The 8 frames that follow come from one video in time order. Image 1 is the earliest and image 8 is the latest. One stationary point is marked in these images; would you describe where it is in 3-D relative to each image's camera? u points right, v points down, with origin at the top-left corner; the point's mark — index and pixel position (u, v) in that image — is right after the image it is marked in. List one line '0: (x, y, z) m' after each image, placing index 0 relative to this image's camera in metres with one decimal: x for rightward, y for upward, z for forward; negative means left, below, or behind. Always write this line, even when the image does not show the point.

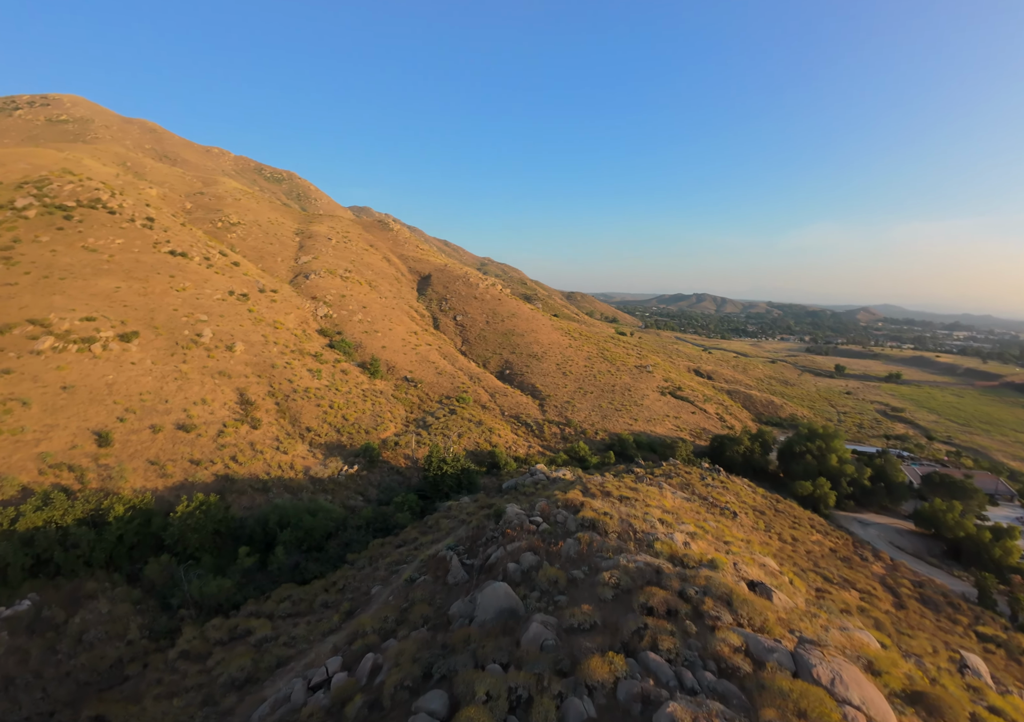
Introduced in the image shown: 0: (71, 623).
0: (-18.1, -10.6, +17.7) m
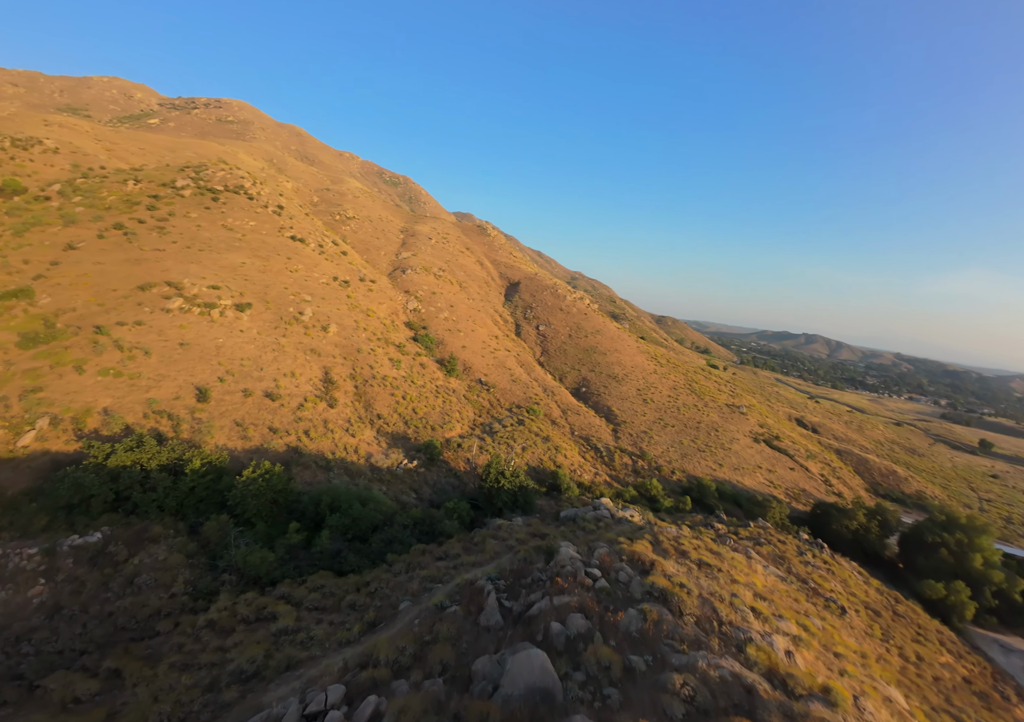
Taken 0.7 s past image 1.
0: (-16.3, -8.6, +18.7) m
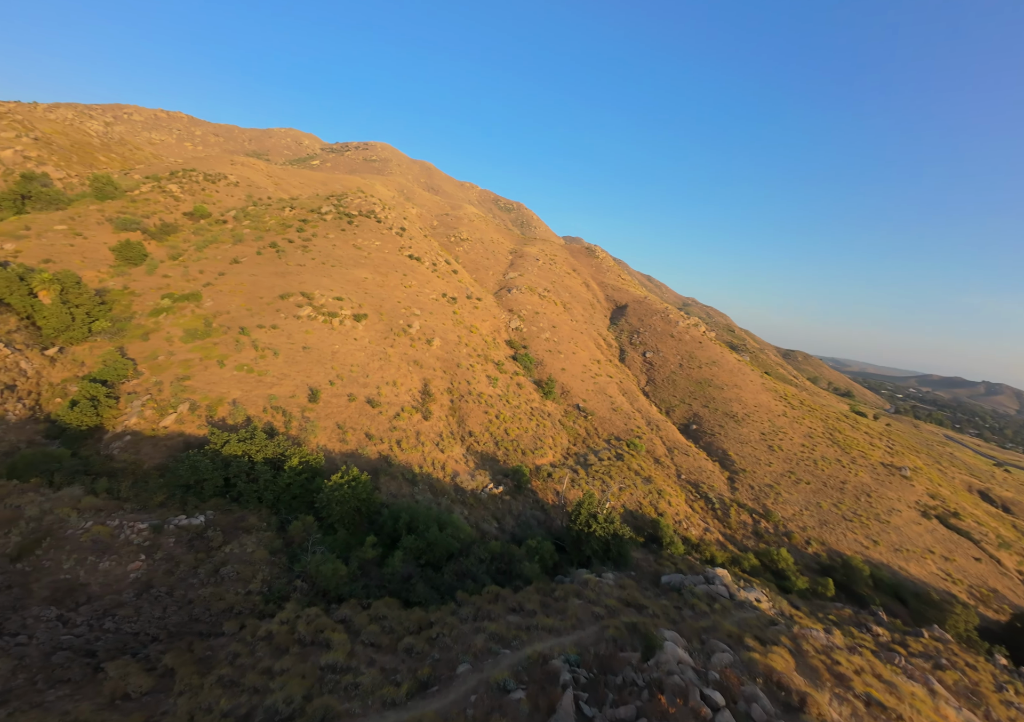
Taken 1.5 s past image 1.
0: (-12.8, -8.4, +19.2) m
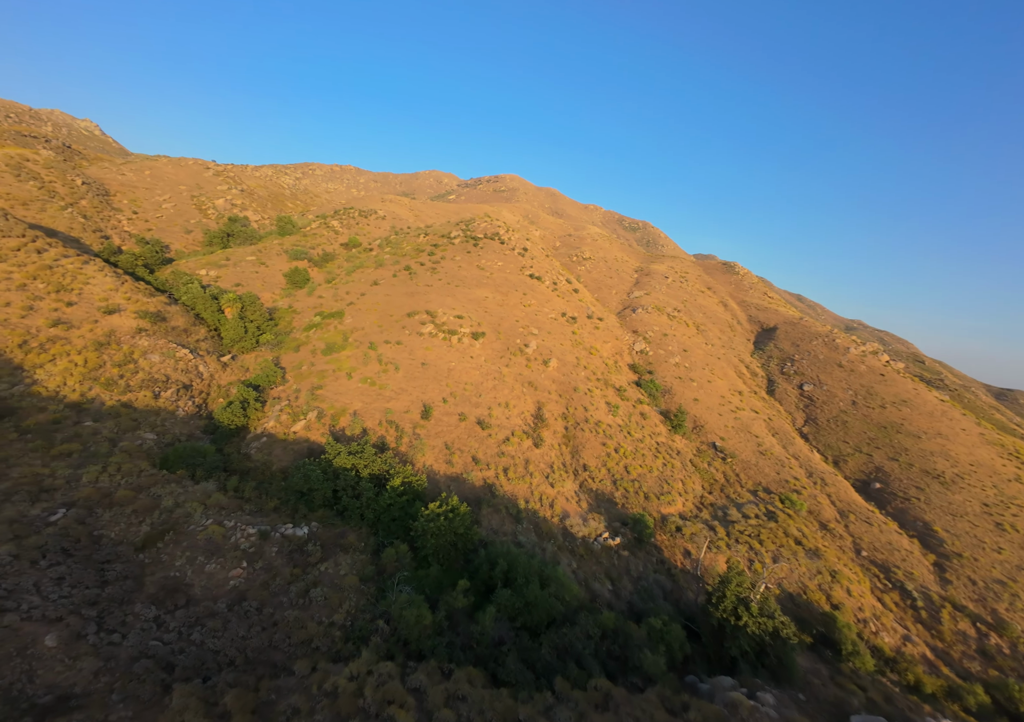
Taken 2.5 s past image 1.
0: (-8.4, -8.8, +18.3) m
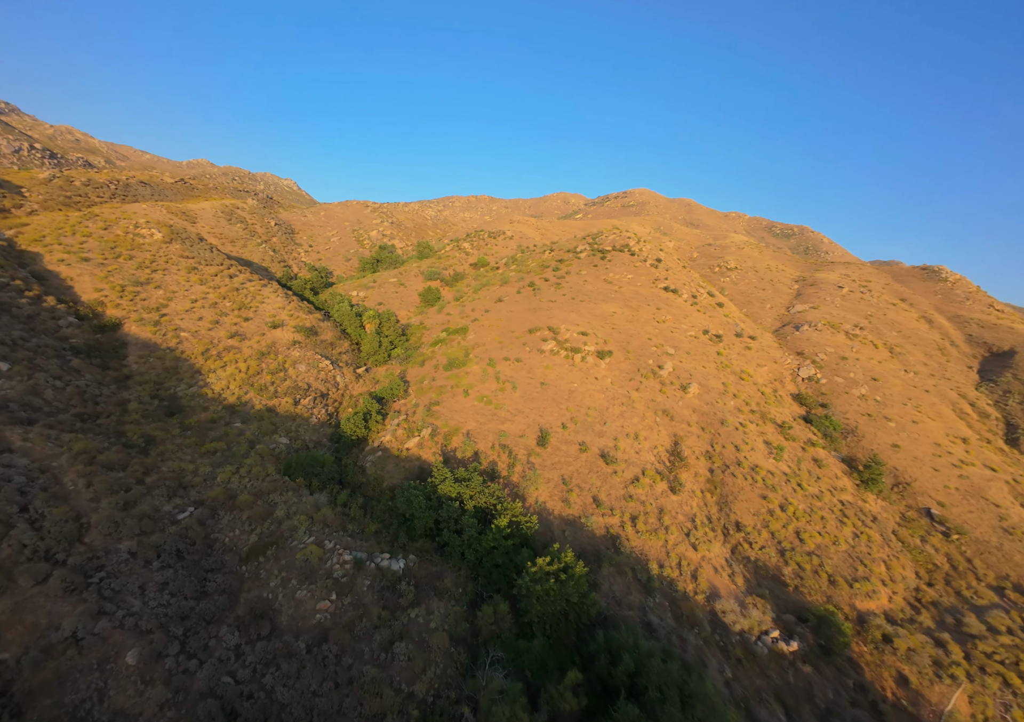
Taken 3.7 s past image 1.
0: (-4.1, -9.3, +15.8) m
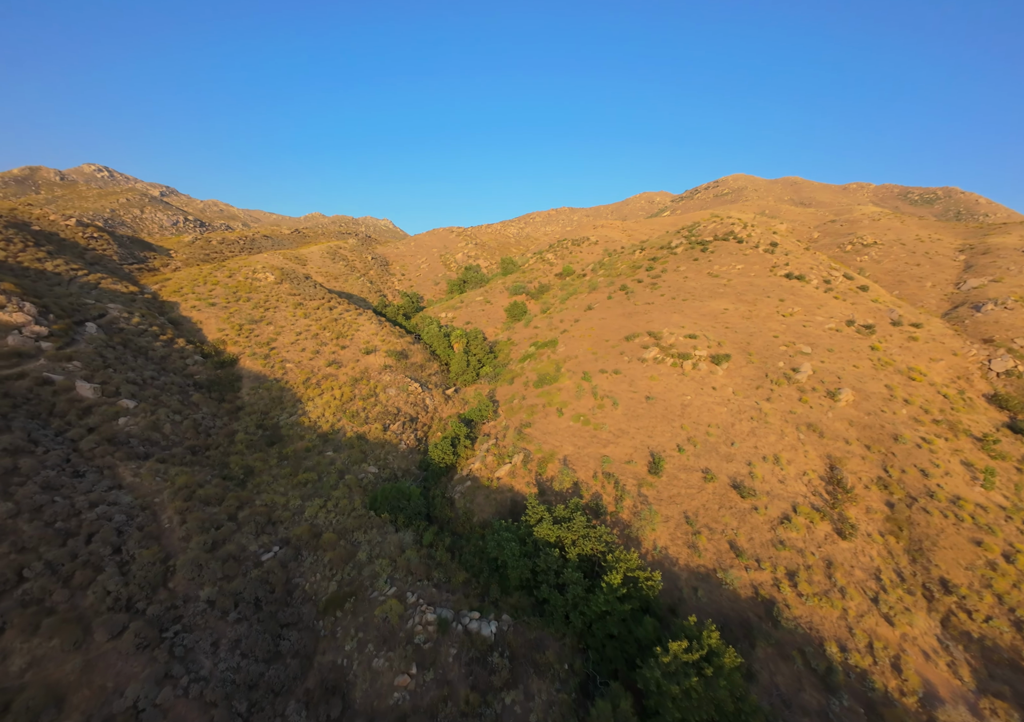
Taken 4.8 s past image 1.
0: (-0.6, -9.8, +12.6) m
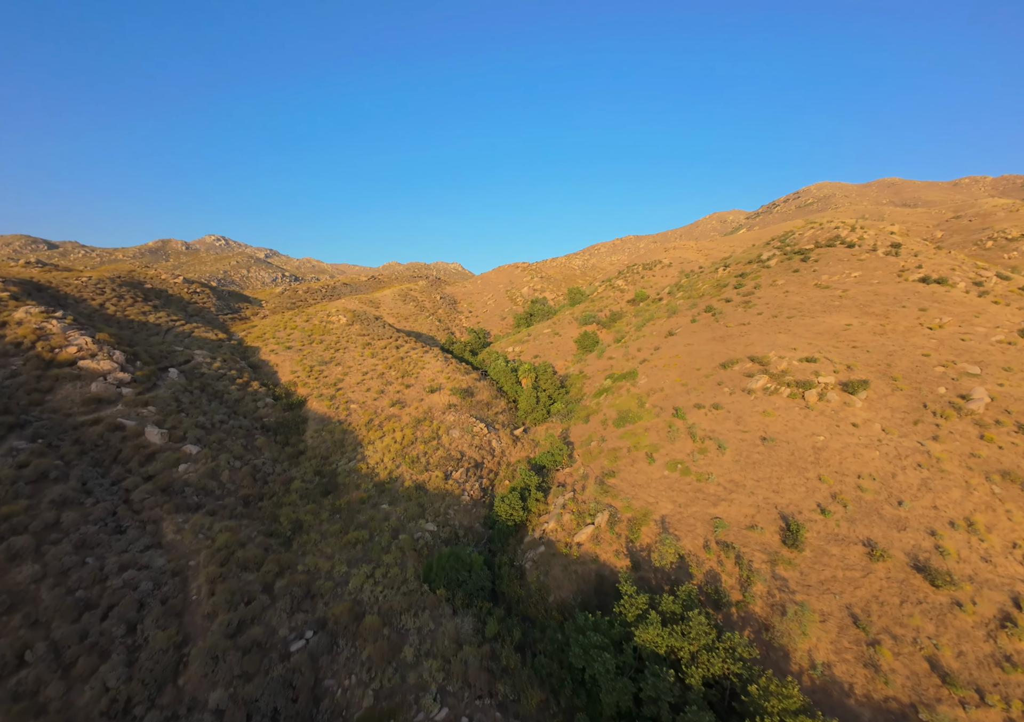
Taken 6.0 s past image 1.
0: (+1.4, -10.6, +8.0) m
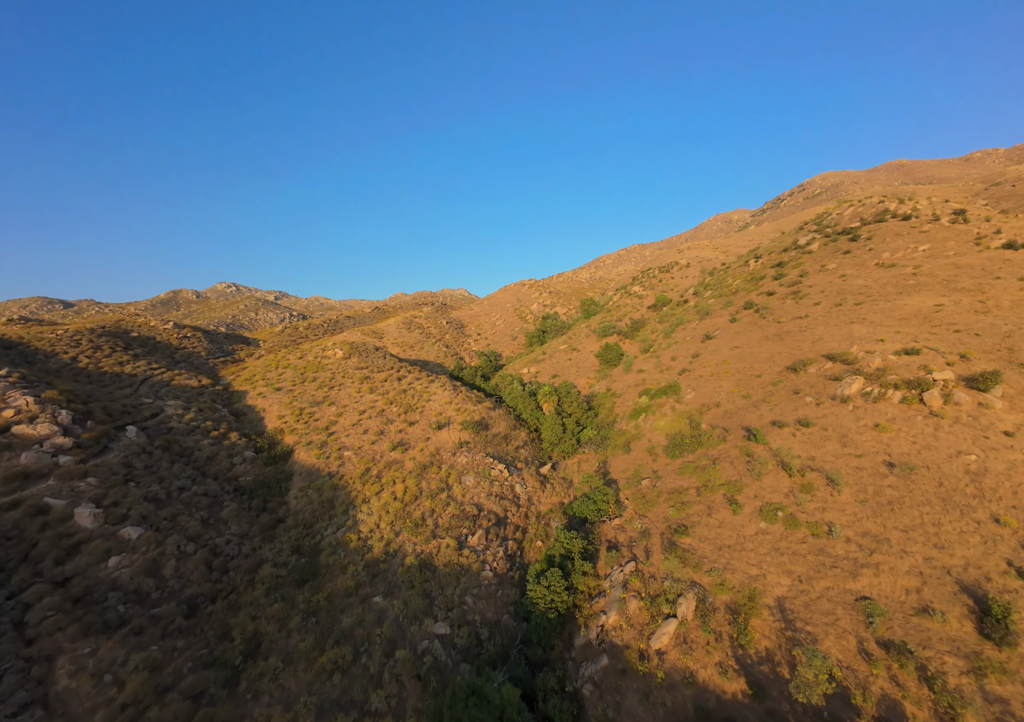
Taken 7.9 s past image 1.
0: (+2.7, -10.7, +1.9) m
